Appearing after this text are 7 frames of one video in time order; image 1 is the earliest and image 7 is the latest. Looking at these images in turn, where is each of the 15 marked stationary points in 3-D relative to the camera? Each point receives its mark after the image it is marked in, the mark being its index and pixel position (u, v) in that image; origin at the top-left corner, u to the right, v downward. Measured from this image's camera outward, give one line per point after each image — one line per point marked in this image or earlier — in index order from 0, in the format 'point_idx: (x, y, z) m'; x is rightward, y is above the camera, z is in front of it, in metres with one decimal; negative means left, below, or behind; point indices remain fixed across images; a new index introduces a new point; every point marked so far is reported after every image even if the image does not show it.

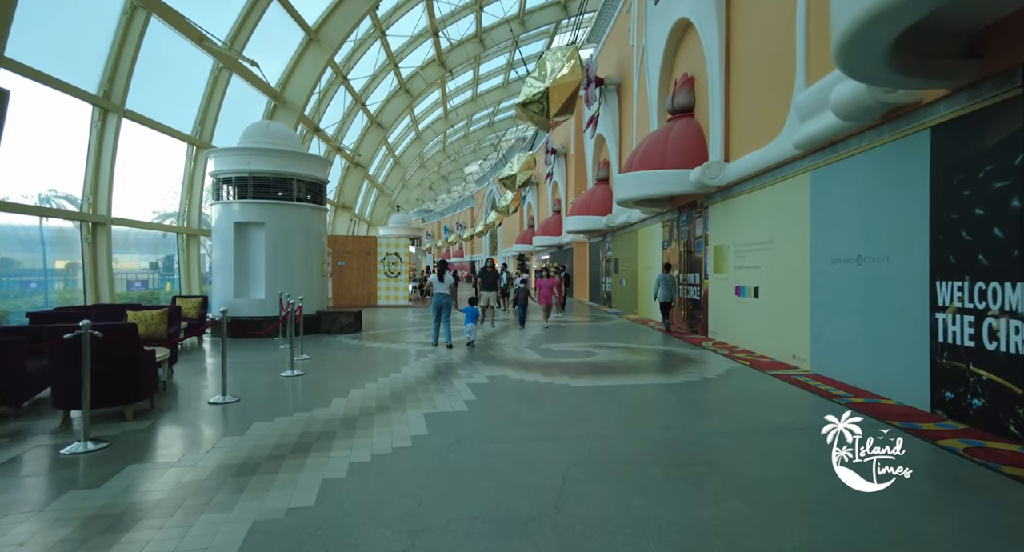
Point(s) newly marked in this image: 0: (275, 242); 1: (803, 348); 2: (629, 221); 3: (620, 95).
0: (-5.0, +0.7, +11.9) m
1: (+4.0, -1.0, +7.7) m
2: (+3.6, +1.7, +17.6) m
3: (+3.7, +6.1, +19.3) m
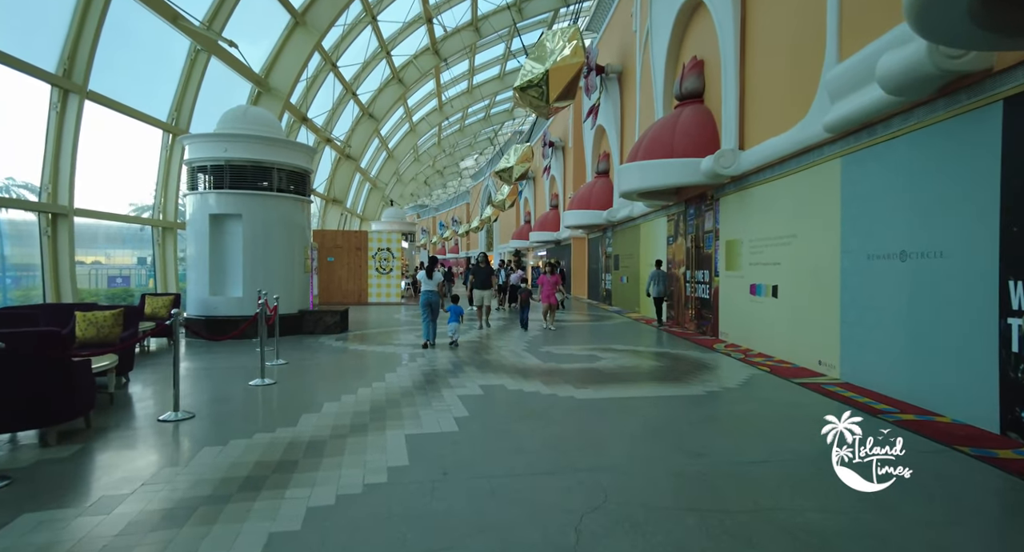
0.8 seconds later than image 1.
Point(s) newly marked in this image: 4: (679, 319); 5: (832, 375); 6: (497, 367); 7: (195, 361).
0: (-5.0, +0.7, +11.0) m
1: (+3.9, -1.0, +6.9) m
2: (+3.5, +1.8, +16.8) m
3: (+3.6, +6.2, +18.5) m
4: (+3.9, -1.0, +13.2) m
5: (+3.9, -1.2, +6.8) m
6: (-0.2, -1.2, +7.7) m
7: (-5.1, -1.4, +9.3) m
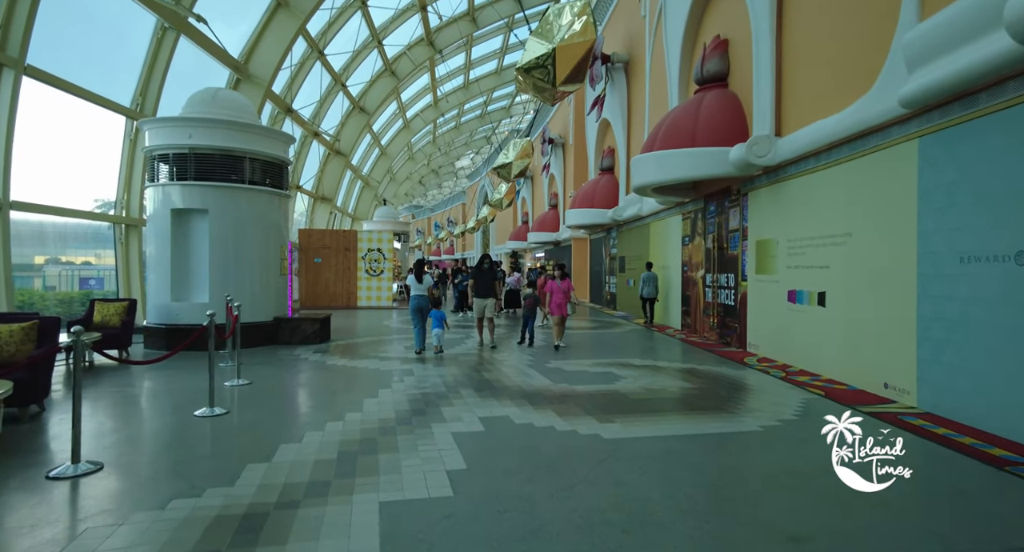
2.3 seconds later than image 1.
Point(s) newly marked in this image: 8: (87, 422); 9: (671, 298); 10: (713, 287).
0: (-5.0, +0.7, +9.8) m
1: (+4.0, -1.0, +5.7) m
2: (+3.5, +1.7, +15.6) m
3: (+3.5, +6.2, +17.3) m
4: (+3.9, -1.1, +12.0) m
5: (+3.9, -1.3, +5.6) m
6: (-0.2, -1.3, +6.4) m
7: (-5.0, -1.4, +8.0) m
8: (-4.2, -1.4, +5.7) m
9: (+3.8, -0.5, +13.7) m
10: (+3.9, -0.2, +11.0) m
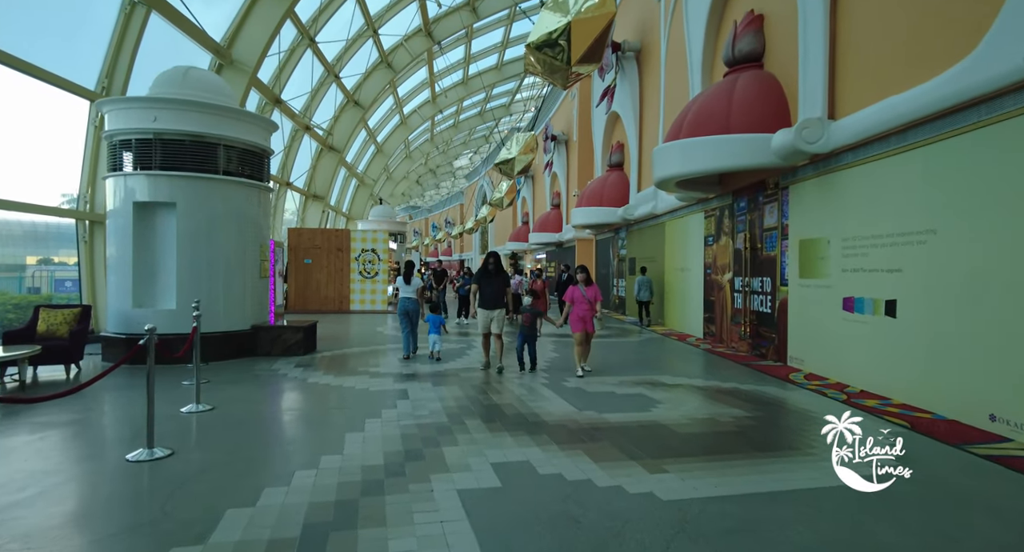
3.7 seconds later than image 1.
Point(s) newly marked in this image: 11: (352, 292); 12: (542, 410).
0: (-4.9, +0.6, +8.6) m
1: (+4.1, -1.1, +4.6) m
2: (+3.6, +1.7, +14.5) m
3: (+3.7, +6.1, +16.2) m
4: (+4.0, -1.2, +10.9) m
5: (+4.1, -1.3, +4.5) m
6: (0.0, -1.3, +5.3) m
7: (-4.9, -1.4, +6.8) m
8: (-4.1, -1.5, +4.5) m
9: (+3.9, -0.6, +12.5) m
10: (+4.1, -0.3, +9.9) m
11: (-5.5, -0.6, +19.3) m
12: (+0.3, -1.3, +5.6) m
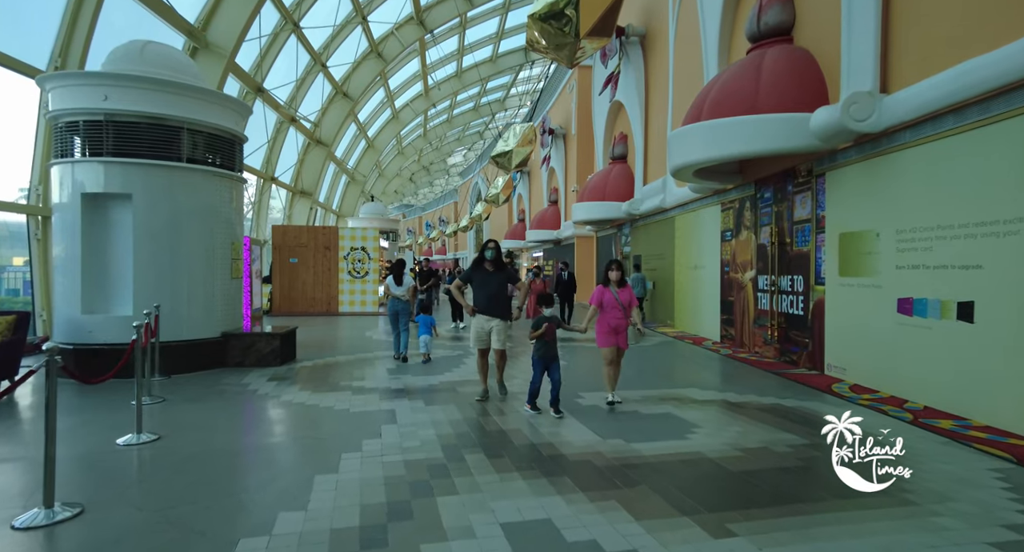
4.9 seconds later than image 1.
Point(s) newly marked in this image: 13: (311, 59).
0: (-4.8, +0.6, +7.6) m
1: (+4.2, -1.1, +3.7) m
2: (+3.6, +1.7, +13.5) m
3: (+3.6, +6.1, +15.2) m
4: (+4.1, -1.1, +10.0) m
5: (+4.2, -1.3, +3.6) m
6: (+0.1, -1.3, +4.3) m
7: (-4.8, -1.5, +5.8) m
8: (-4.0, -1.5, +3.5) m
9: (+3.9, -0.5, +11.6) m
10: (+4.1, -0.2, +8.9) m
11: (-5.5, -0.6, +18.2) m
12: (+0.4, -1.3, +4.6) m
13: (-6.7, +7.3, +19.0) m
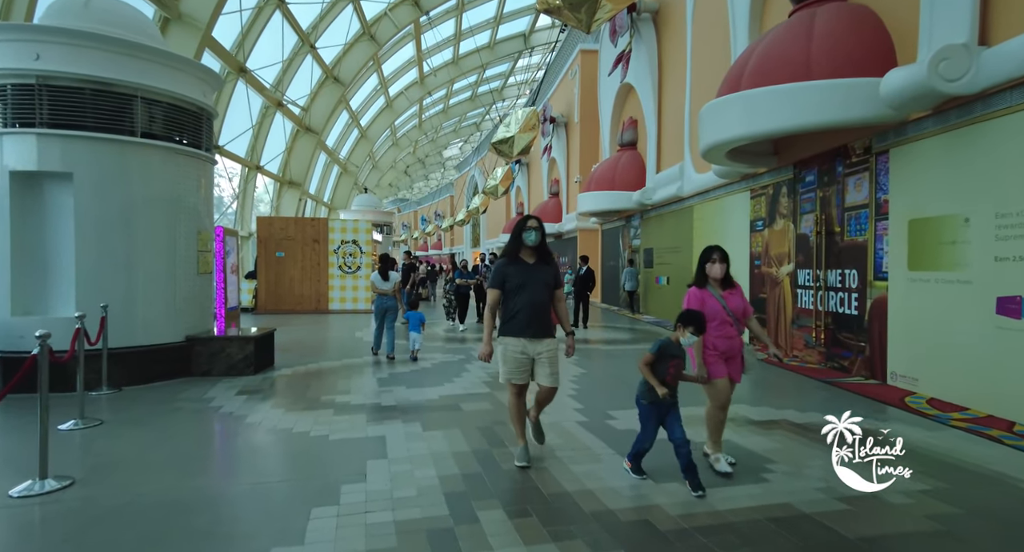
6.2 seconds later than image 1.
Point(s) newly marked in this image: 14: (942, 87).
0: (-4.7, +0.7, +6.4) m
1: (+4.4, -1.0, +2.6) m
2: (+3.6, +1.8, +12.4) m
3: (+3.7, +6.2, +14.1) m
4: (+4.2, -1.0, +8.9) m
5: (+4.3, -1.3, +2.5) m
6: (+0.2, -1.3, +3.2) m
7: (-4.7, -1.4, +4.7) m
8: (-3.8, -1.5, +2.4) m
9: (+4.0, -0.4, +10.5) m
10: (+4.2, -0.2, +7.9) m
11: (-5.5, -0.4, +17.1) m
12: (+0.5, -1.3, +3.5) m
13: (-6.7, +7.5, +17.8) m
14: (+4.0, +1.7, +5.2) m
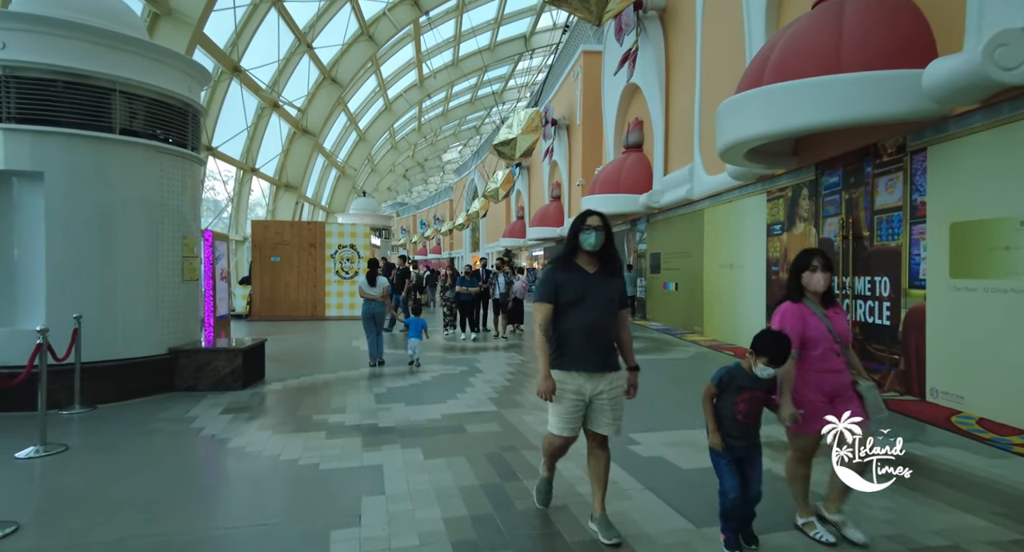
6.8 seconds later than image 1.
0: (-4.6, +0.6, +5.9) m
1: (+4.5, -1.1, +2.1) m
2: (+3.7, +1.7, +11.9) m
3: (+3.7, +6.1, +13.7) m
4: (+4.3, -1.1, +8.4) m
5: (+4.4, -1.3, +2.0) m
6: (+0.3, -1.3, +2.7) m
7: (-4.6, -1.5, +4.2) m
8: (-3.7, -1.5, +1.9) m
9: (+4.1, -0.6, +10.0) m
10: (+4.3, -0.3, +7.4) m
11: (-5.4, -0.6, +16.6) m
12: (+0.6, -1.3, +3.0) m
13: (-6.6, +7.3, +17.3) m
14: (+4.0, +1.7, +4.8) m
